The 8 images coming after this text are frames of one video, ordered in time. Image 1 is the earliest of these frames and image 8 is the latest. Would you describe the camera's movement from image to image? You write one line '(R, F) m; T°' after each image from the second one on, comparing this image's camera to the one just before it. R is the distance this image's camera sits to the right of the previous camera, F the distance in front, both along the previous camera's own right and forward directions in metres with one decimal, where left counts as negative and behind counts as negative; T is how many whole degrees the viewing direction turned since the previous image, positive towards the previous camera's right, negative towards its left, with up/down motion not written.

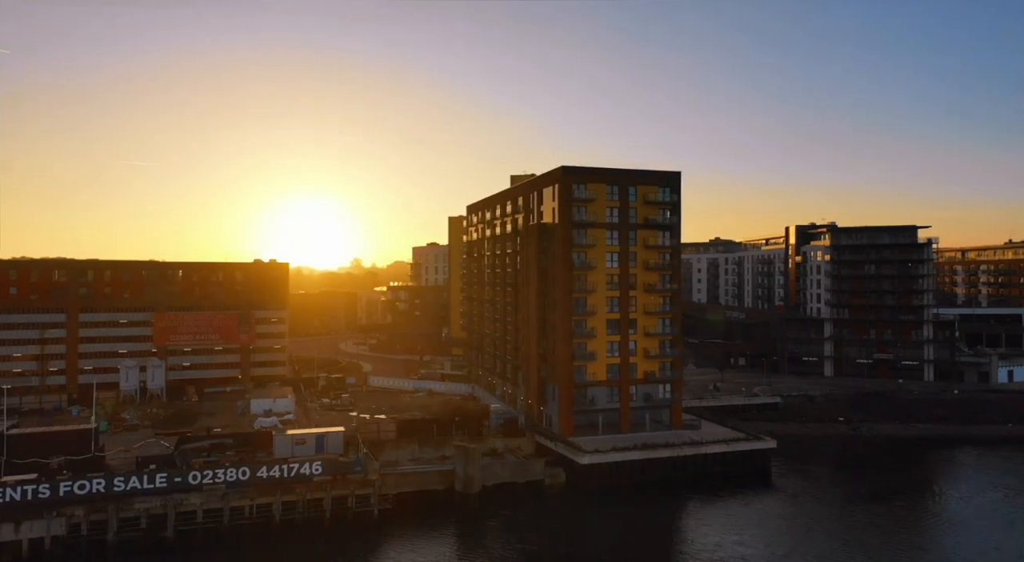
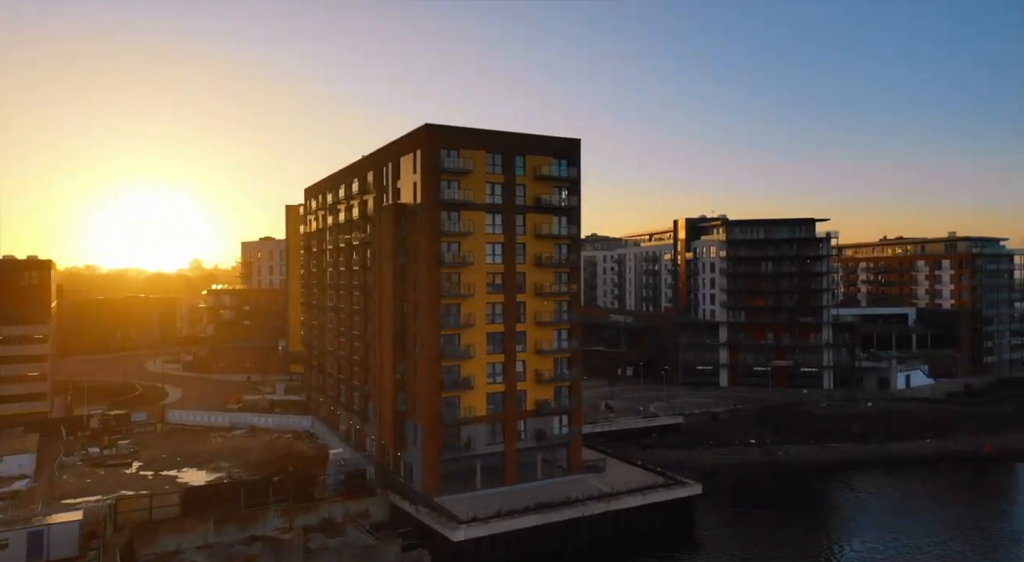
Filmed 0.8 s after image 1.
(+0.7, +14.0) m; +11°
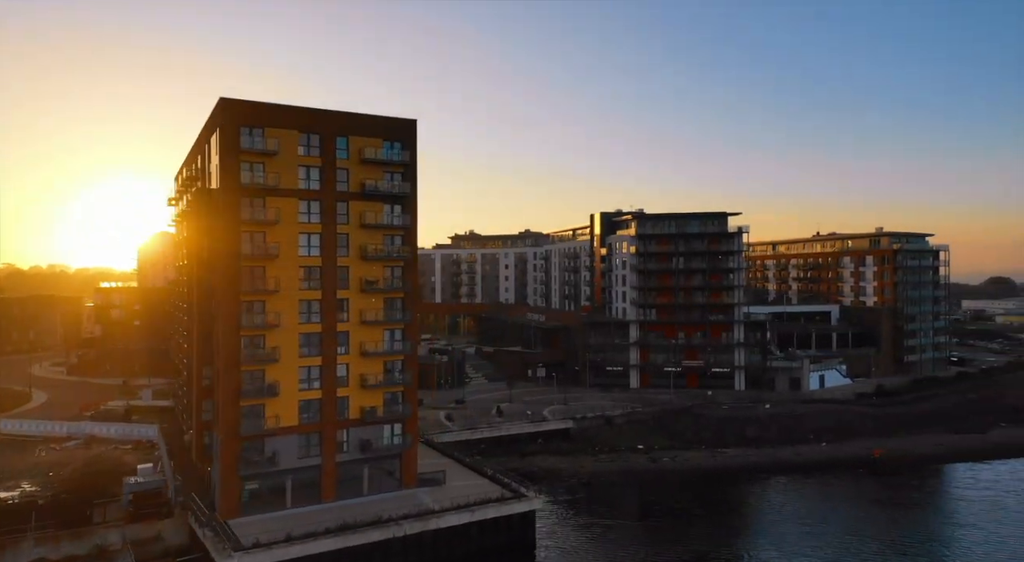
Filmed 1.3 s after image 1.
(+7.6, +3.7) m; +2°
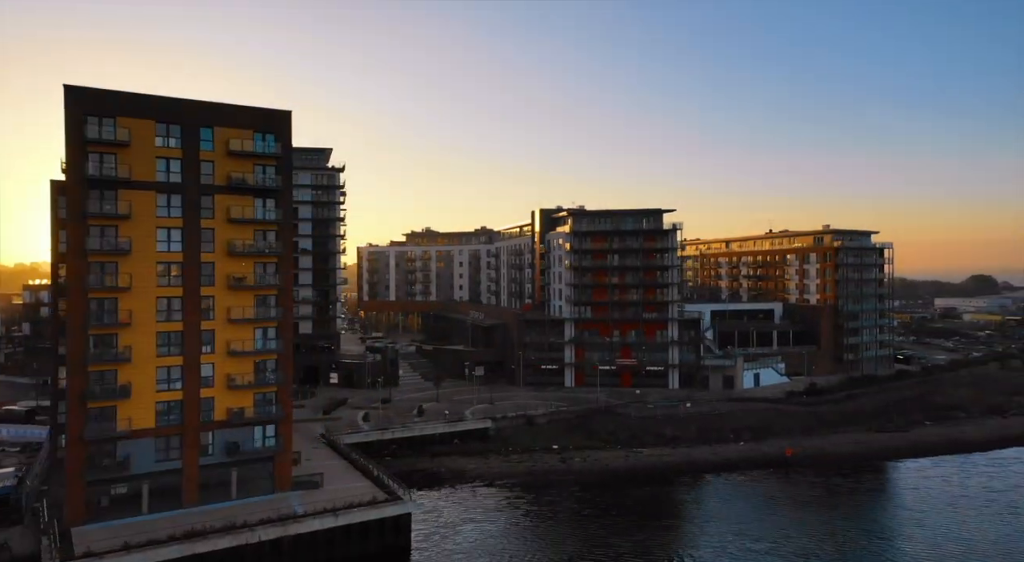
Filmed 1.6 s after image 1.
(+5.6, +1.1) m; +1°
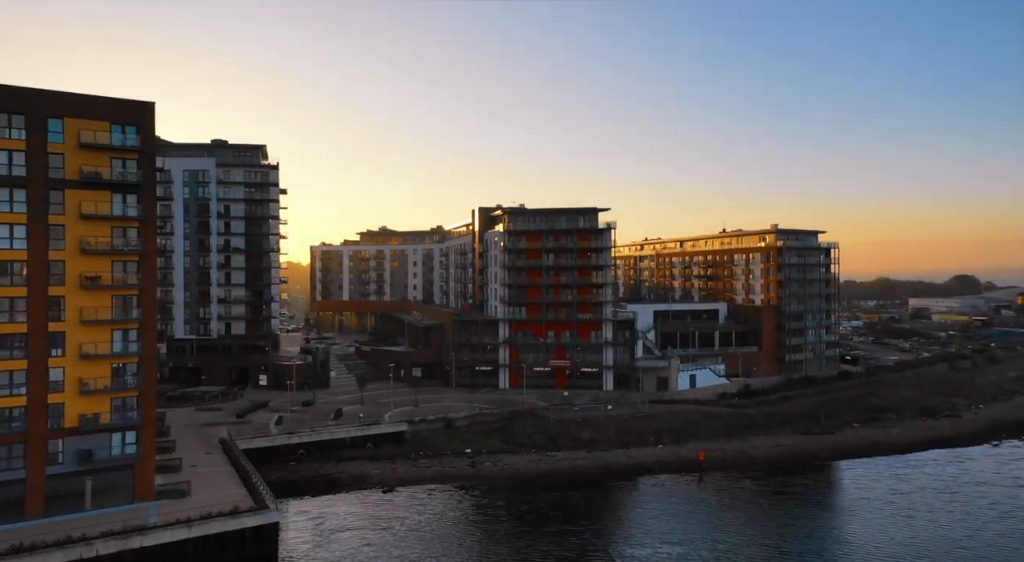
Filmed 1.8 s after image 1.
(+5.5, +1.6) m; +1°
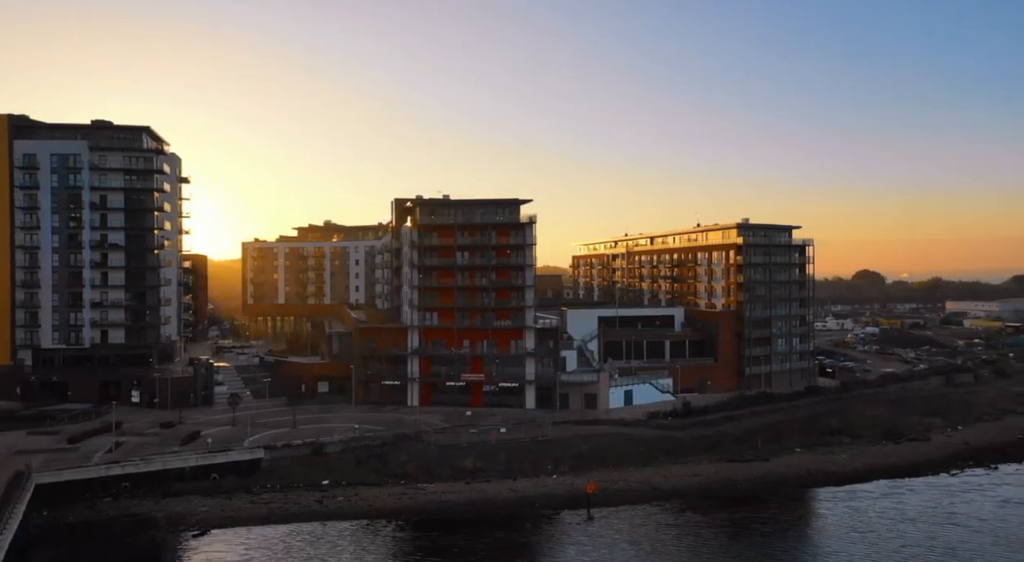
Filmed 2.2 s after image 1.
(+8.5, +9.1) m; -1°
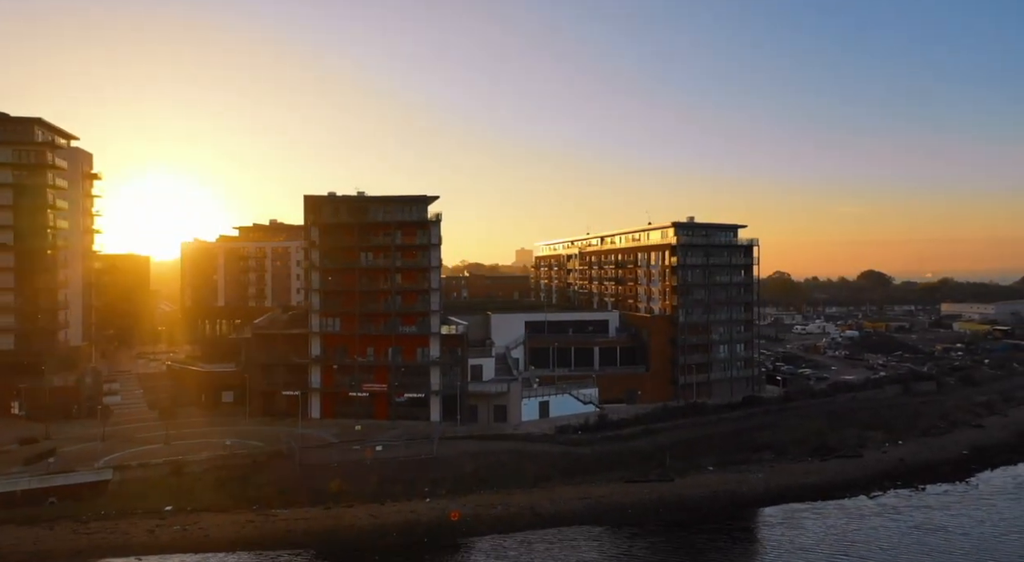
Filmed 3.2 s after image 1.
(+7.4, +4.2) m; 0°
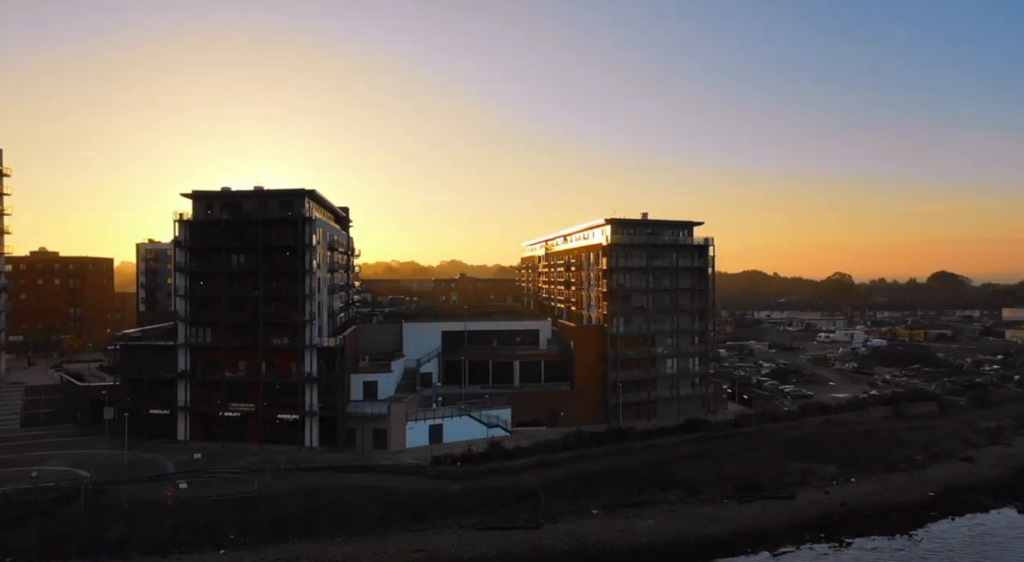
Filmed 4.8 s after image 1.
(+11.2, +7.6) m; -4°
